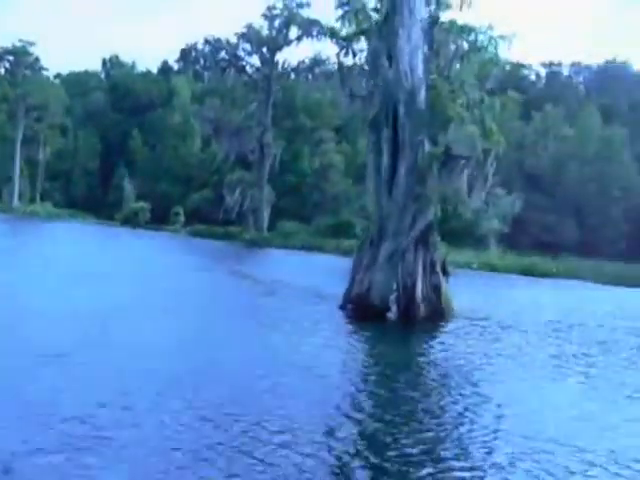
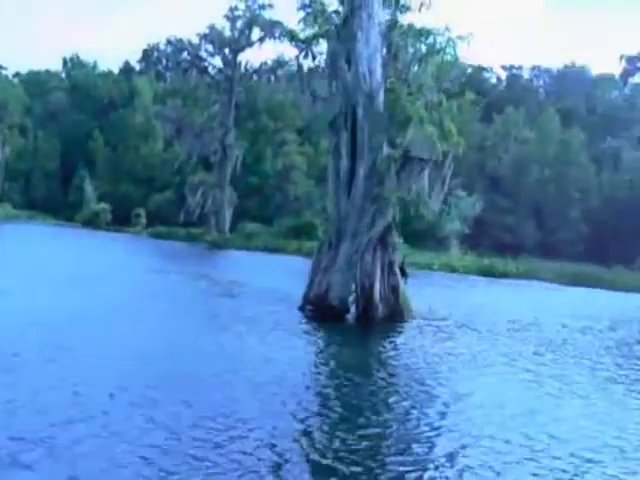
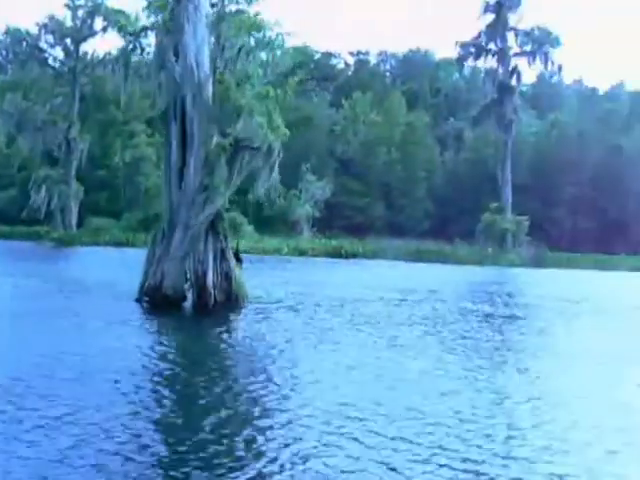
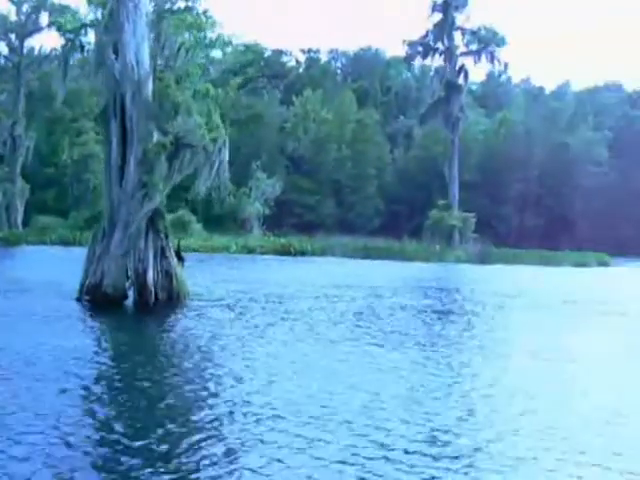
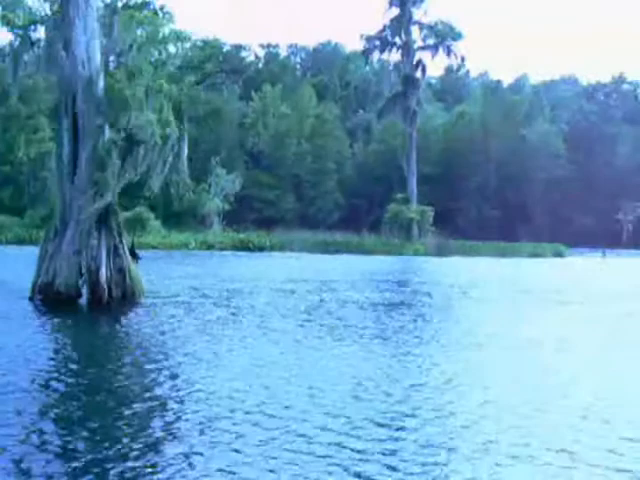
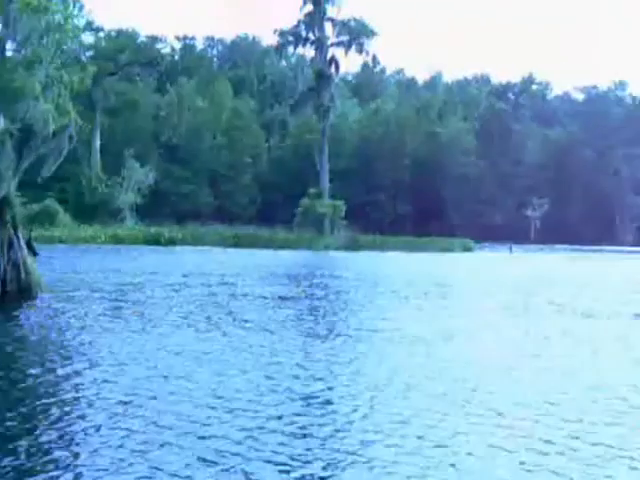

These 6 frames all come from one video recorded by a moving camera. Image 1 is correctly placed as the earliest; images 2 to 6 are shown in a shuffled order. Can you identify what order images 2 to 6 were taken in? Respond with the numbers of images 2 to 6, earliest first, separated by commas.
2, 3, 4, 5, 6
